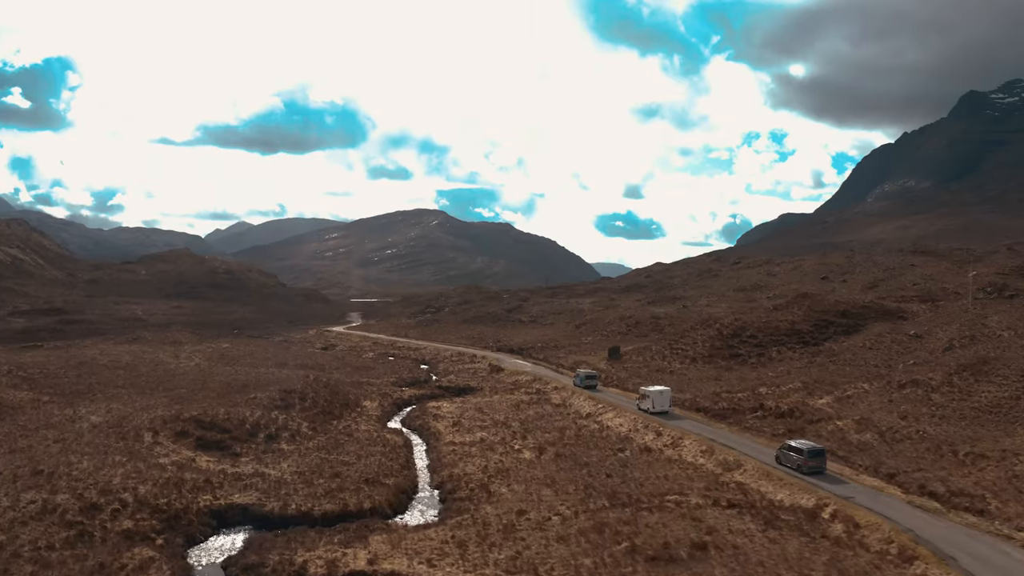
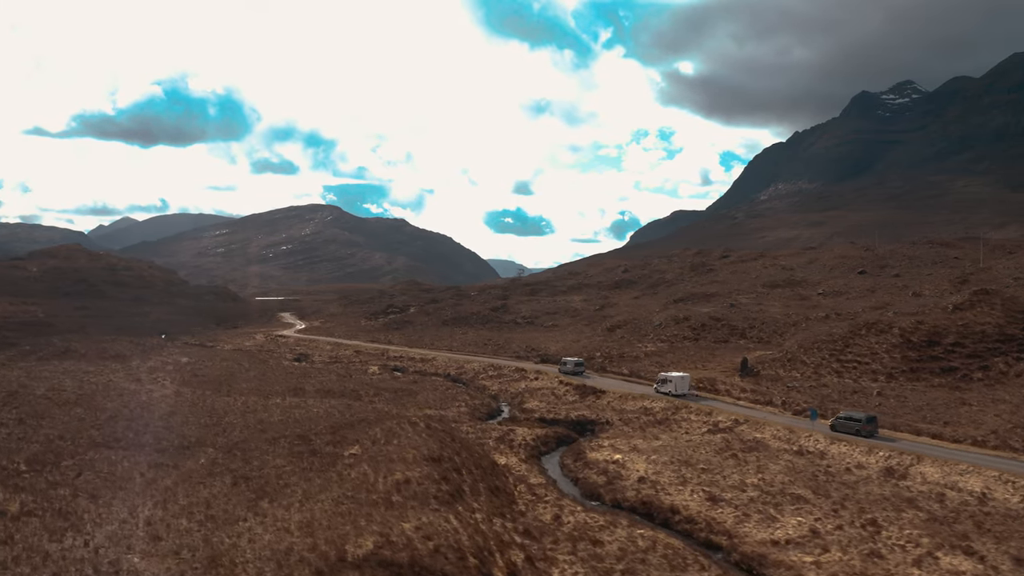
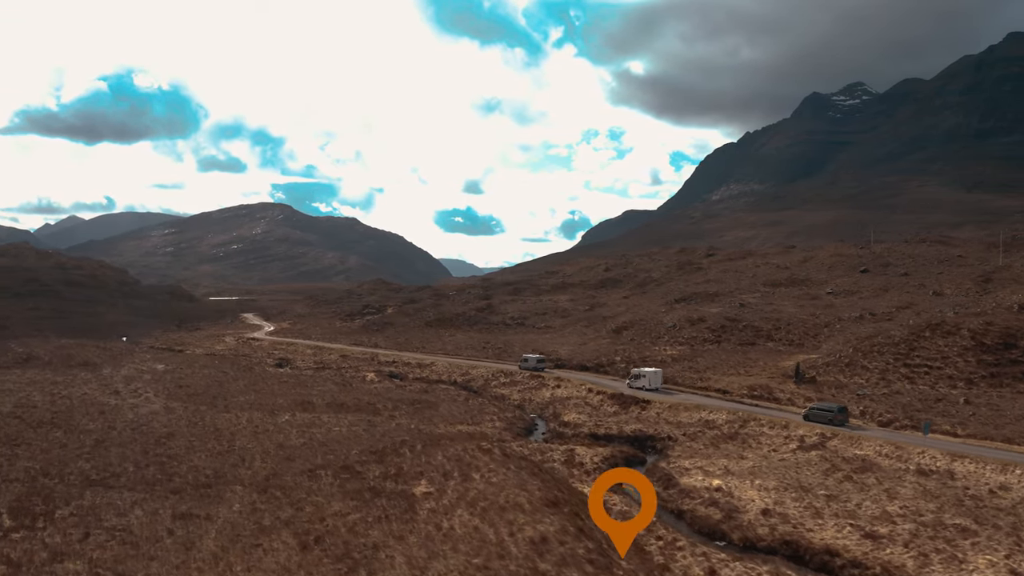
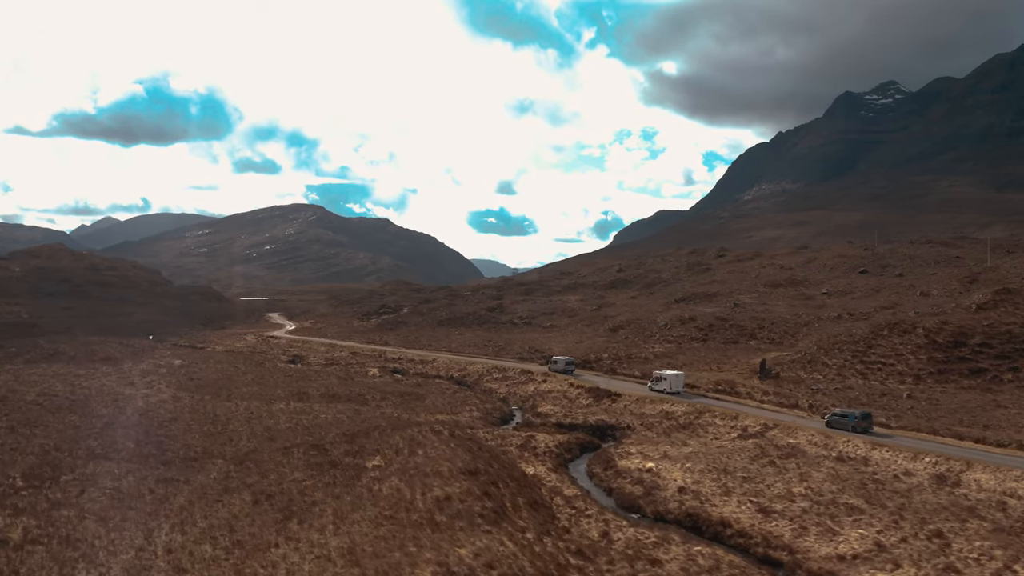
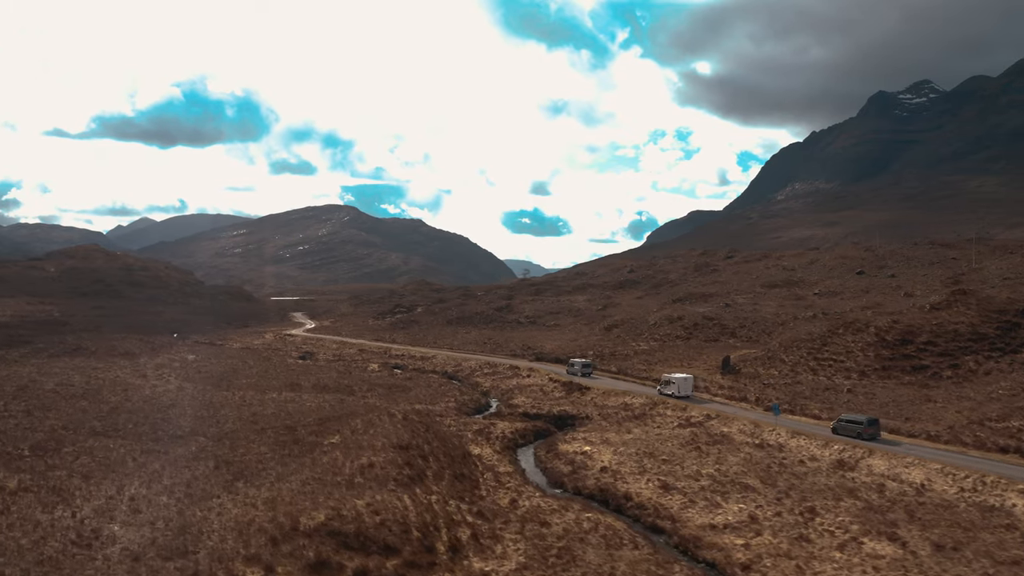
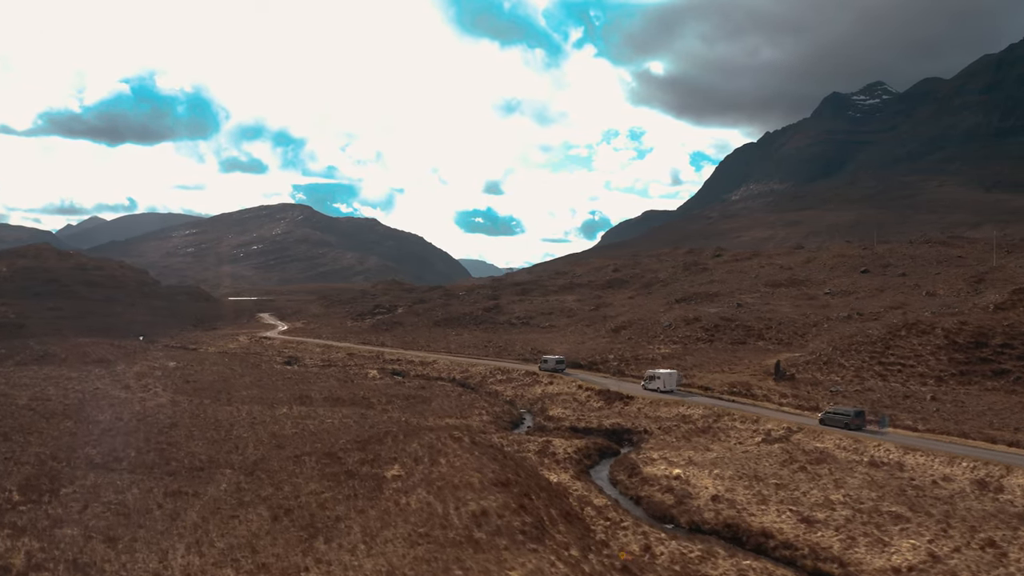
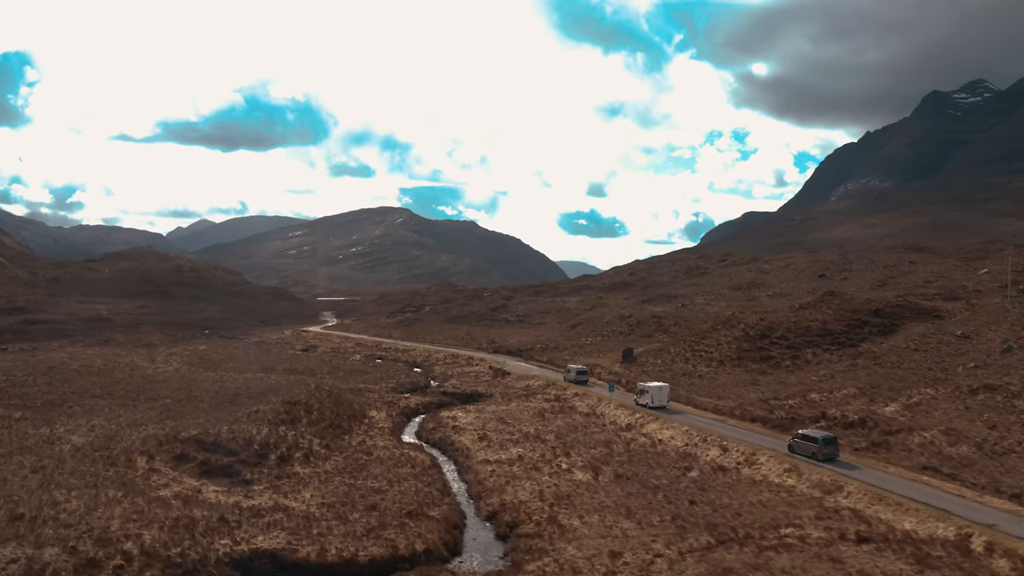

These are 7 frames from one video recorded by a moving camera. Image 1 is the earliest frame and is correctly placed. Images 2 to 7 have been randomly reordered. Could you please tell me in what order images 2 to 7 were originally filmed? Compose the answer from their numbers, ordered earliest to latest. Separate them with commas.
7, 5, 2, 4, 6, 3
